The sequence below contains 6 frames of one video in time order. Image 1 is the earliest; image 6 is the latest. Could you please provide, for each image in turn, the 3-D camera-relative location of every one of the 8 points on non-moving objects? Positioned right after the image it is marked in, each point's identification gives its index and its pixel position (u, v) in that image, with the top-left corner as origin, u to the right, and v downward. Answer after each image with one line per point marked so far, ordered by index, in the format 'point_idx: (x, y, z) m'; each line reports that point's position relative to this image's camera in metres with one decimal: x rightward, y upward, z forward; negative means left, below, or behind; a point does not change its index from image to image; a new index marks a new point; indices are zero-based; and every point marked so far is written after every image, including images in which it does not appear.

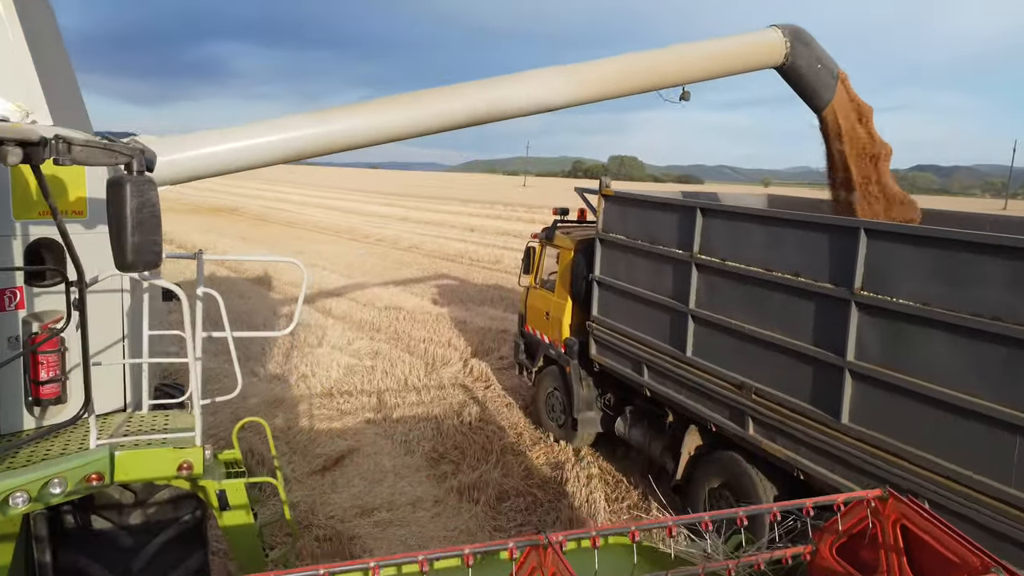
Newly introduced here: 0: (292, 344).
0: (-2.8, -0.7, +10.1) m
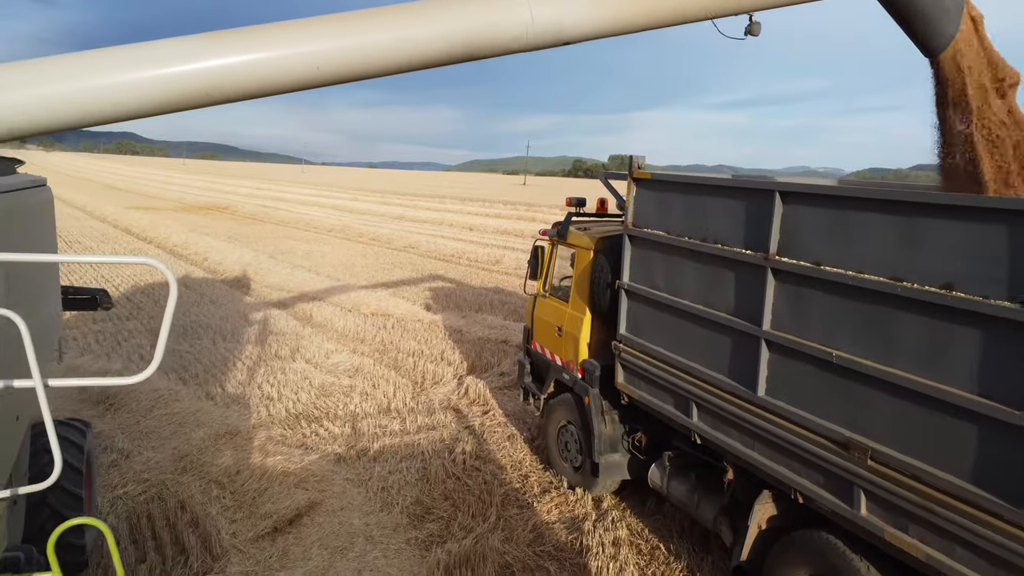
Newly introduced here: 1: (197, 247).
0: (-2.8, -0.8, +8.8) m
1: (-7.5, +0.9, +18.9) m
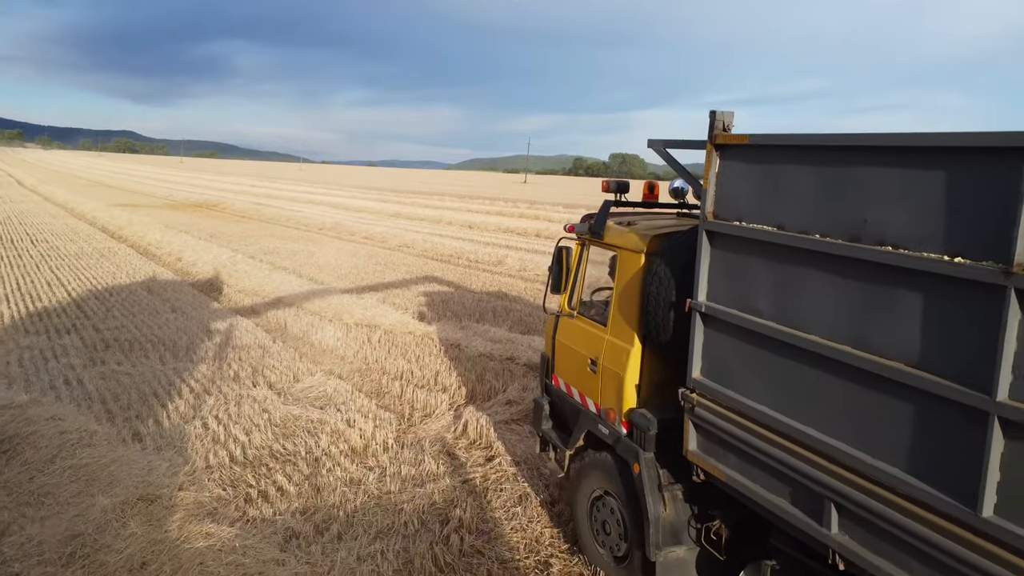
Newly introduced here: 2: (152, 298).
0: (-2.7, -0.9, +7.2) m
1: (-7.4, +0.9, +17.3) m
2: (-5.3, -0.1, +11.7) m
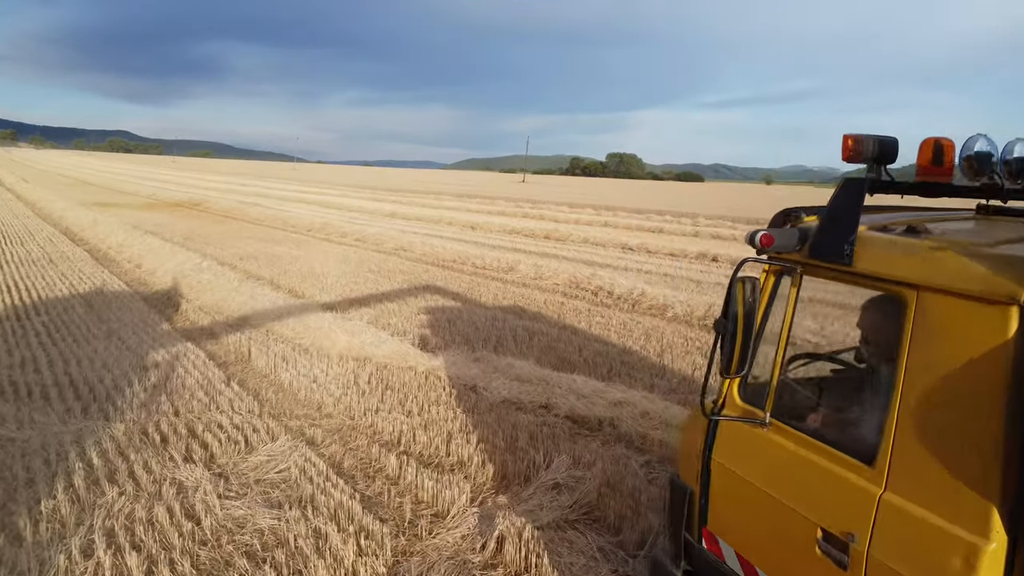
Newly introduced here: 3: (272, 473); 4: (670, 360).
0: (-2.4, -1.1, +5.0) m
1: (-7.2, +0.7, +15.1) m
2: (-5.0, -0.3, +9.4) m
3: (-1.4, -1.1, +4.8) m
4: (+1.6, -0.7, +8.2) m
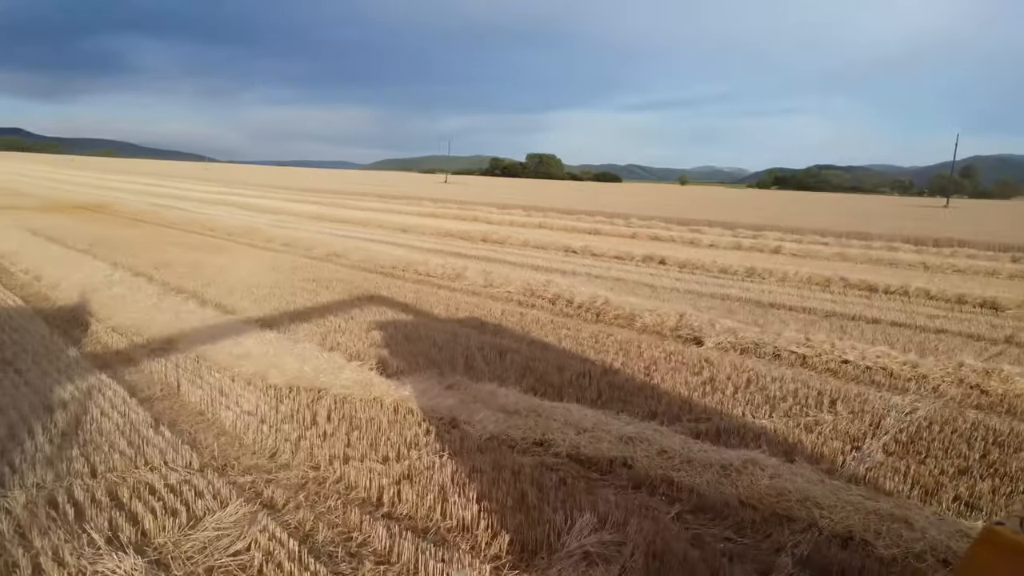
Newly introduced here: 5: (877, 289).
0: (-2.3, -1.2, +3.8) m
1: (-8.1, +0.5, +13.4) m
2: (-5.3, -0.5, +8.0) m
3: (-1.3, -1.2, +3.8) m
4: (+1.4, -0.9, +7.4) m
5: (+6.5, 0.0, +14.3) m
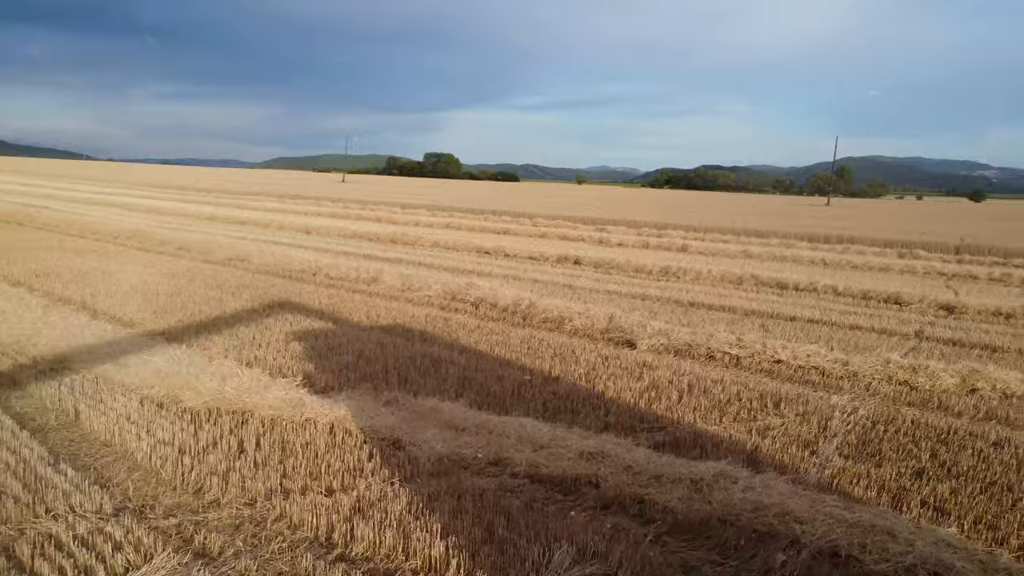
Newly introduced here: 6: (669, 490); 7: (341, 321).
0: (-2.4, -1.3, +3.1) m
1: (-9.3, +0.3, +11.9) m
2: (-5.9, -0.7, +6.9) m
3: (-1.4, -1.3, +3.2) m
4: (+0.8, -0.9, +7.2) m
5: (+5.1, 0.0, +14.6) m
6: (+0.9, -1.2, +4.7) m
7: (-2.1, -0.4, +9.8) m
